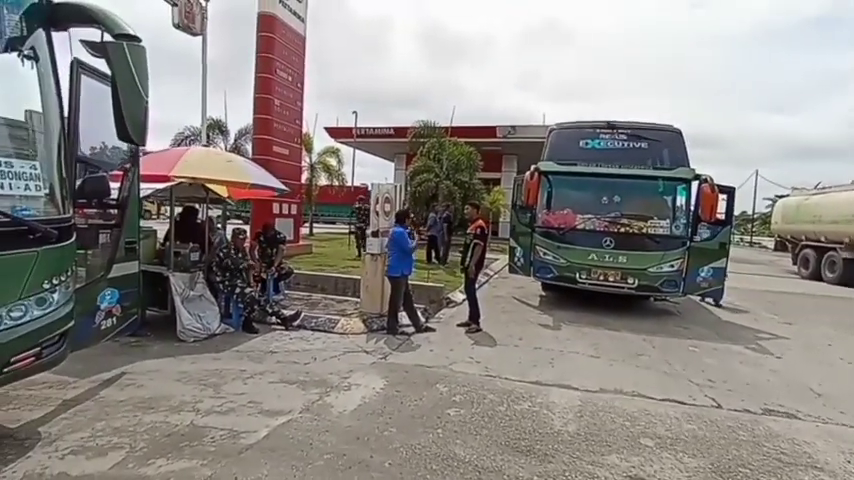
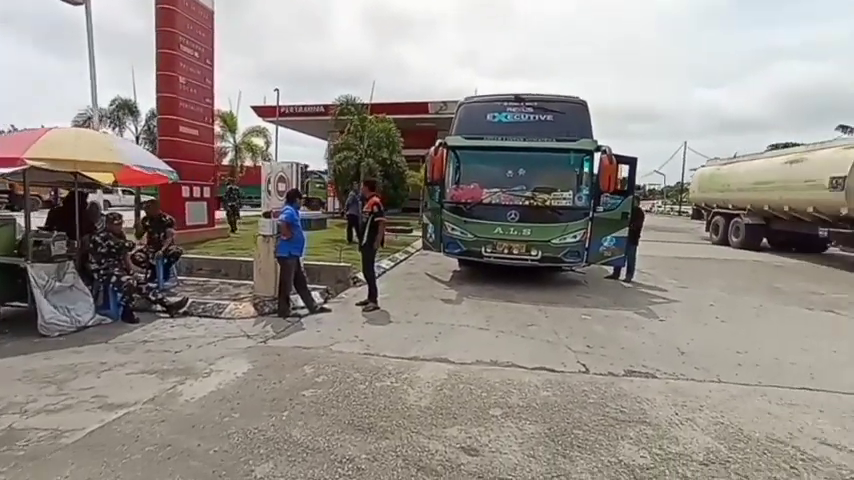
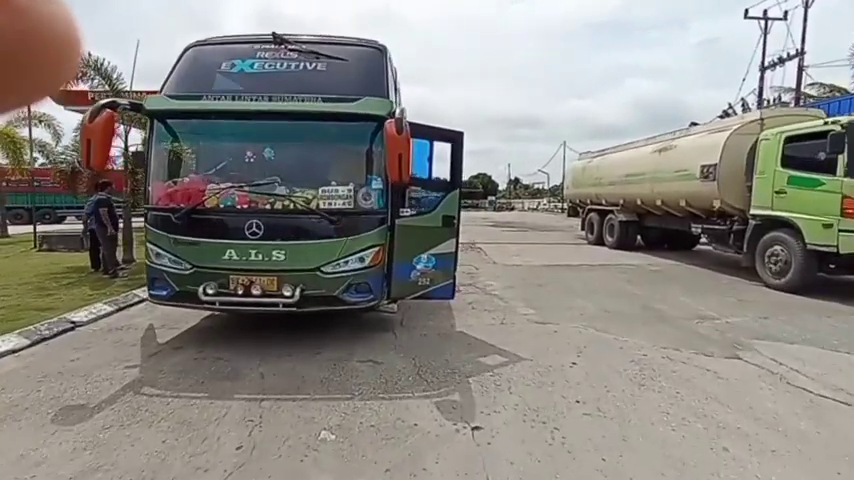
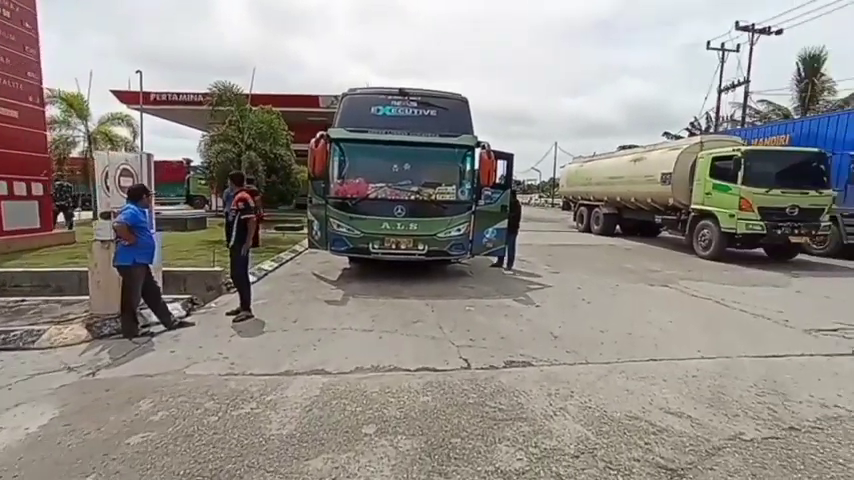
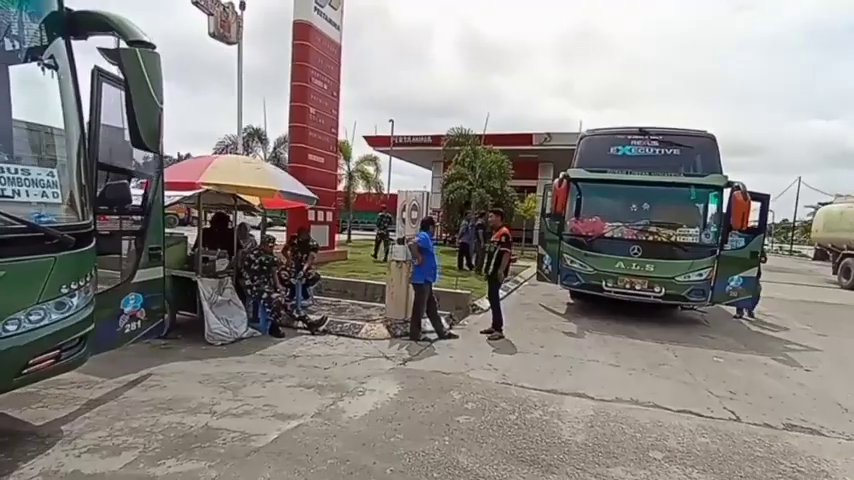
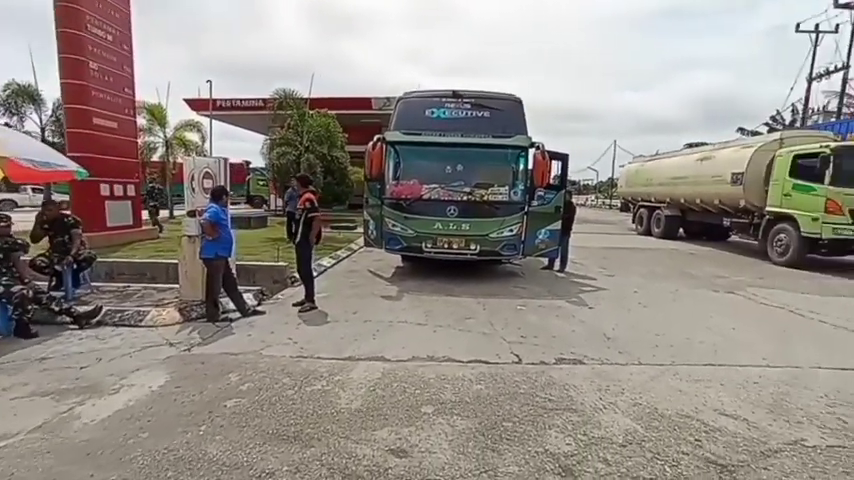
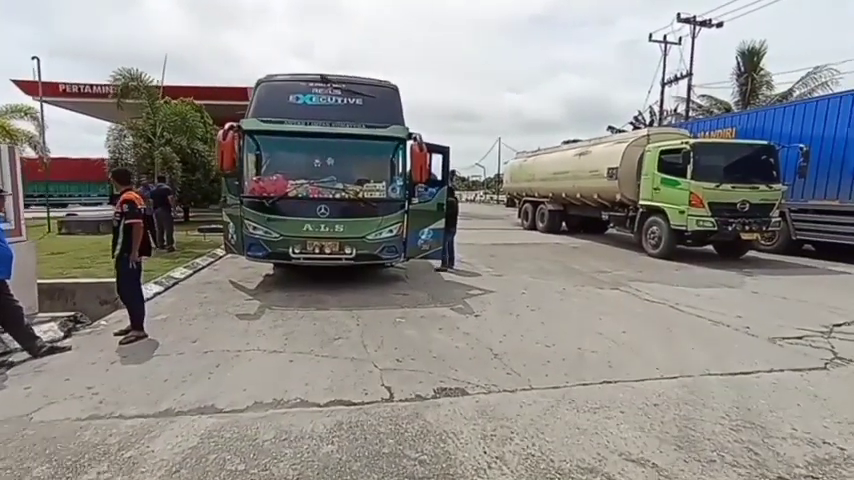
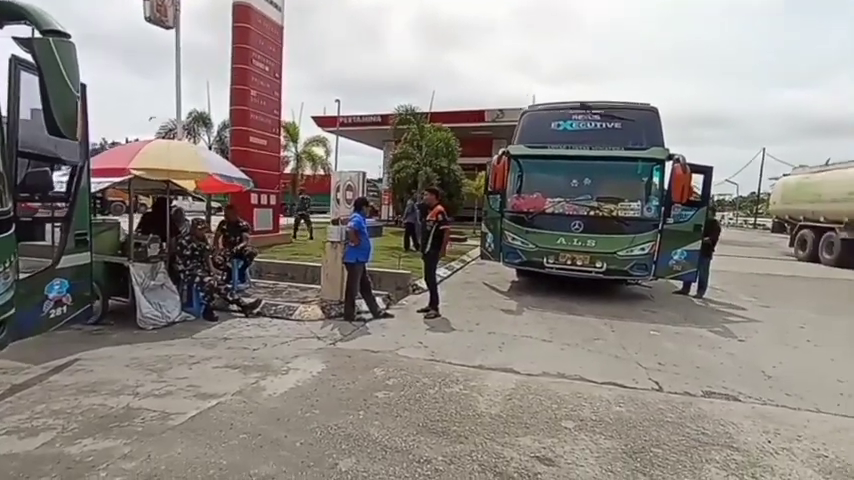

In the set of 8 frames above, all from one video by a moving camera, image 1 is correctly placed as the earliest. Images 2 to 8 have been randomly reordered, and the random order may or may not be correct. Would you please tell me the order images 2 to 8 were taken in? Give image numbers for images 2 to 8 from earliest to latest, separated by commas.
5, 8, 2, 6, 4, 7, 3
